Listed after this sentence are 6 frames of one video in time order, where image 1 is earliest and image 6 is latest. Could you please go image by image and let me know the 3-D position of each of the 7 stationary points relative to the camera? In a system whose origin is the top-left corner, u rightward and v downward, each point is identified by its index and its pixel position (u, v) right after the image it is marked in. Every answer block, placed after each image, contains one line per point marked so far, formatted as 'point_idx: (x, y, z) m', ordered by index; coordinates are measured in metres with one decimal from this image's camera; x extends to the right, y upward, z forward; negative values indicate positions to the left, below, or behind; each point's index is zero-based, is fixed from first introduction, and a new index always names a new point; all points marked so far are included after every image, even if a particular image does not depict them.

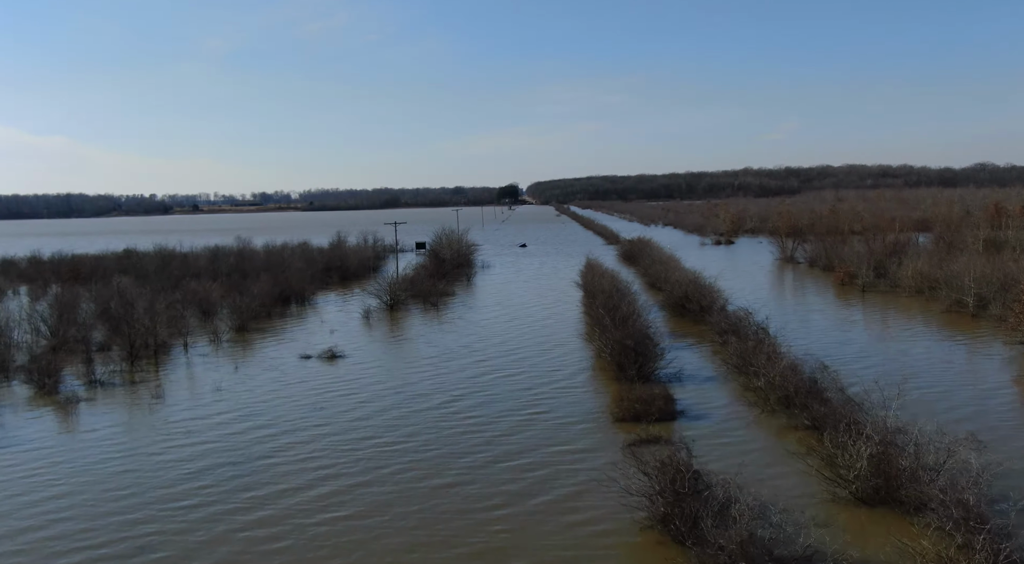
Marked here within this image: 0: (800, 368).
0: (+4.7, -1.4, +14.5) m
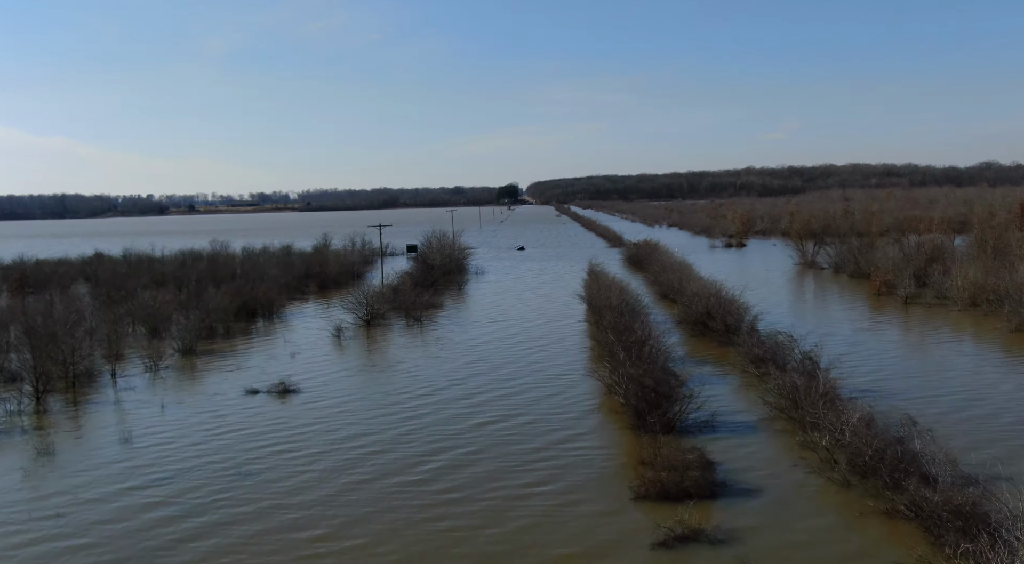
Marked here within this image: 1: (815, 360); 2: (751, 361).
0: (+4.5, -1.7, +11.0) m
1: (+5.1, -1.3, +14.8) m
2: (+4.5, -1.5, +16.6) m
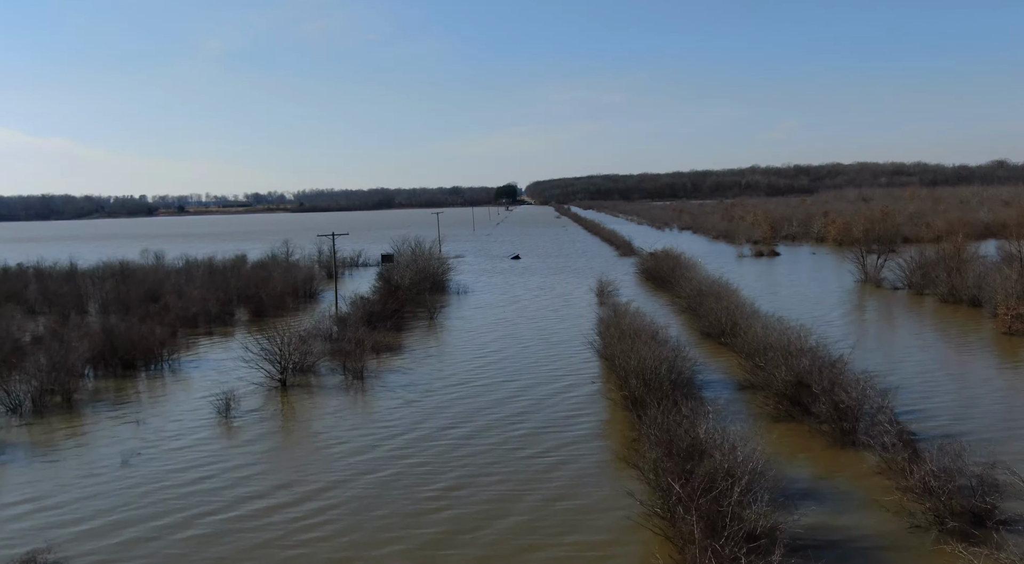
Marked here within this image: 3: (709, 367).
0: (+4.2, -2.5, +3.1) m
1: (+4.7, -2.1, +7.0) m
2: (+4.2, -2.2, +8.8) m
3: (+3.8, -1.6, +16.9) m
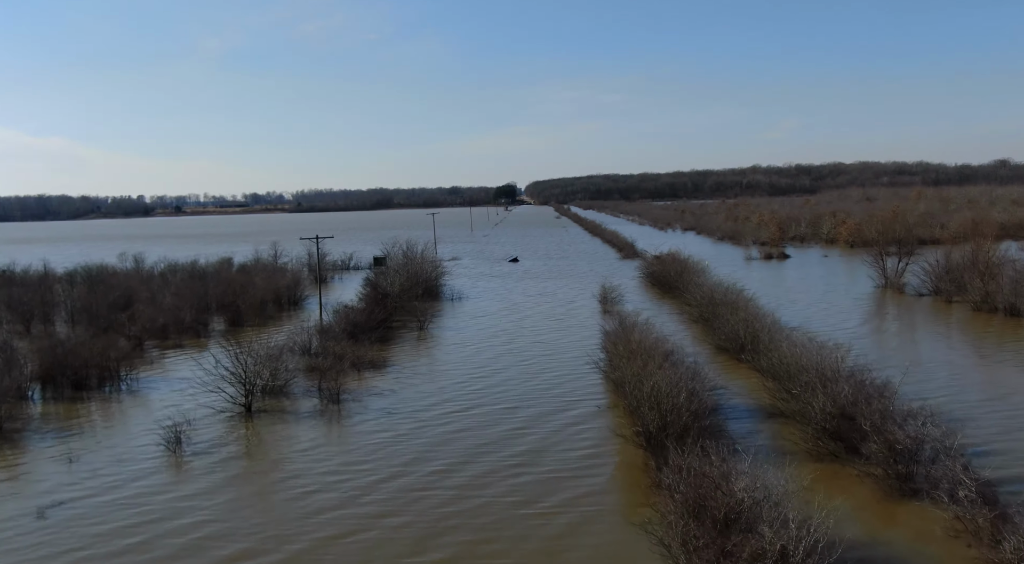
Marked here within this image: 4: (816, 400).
0: (+4.1, -2.7, +1.2) m
1: (+4.7, -2.3, +5.0) m
2: (+4.1, -2.4, +6.8) m
3: (+3.7, -1.8, +15.0) m
4: (+4.0, -1.5, +11.6) m
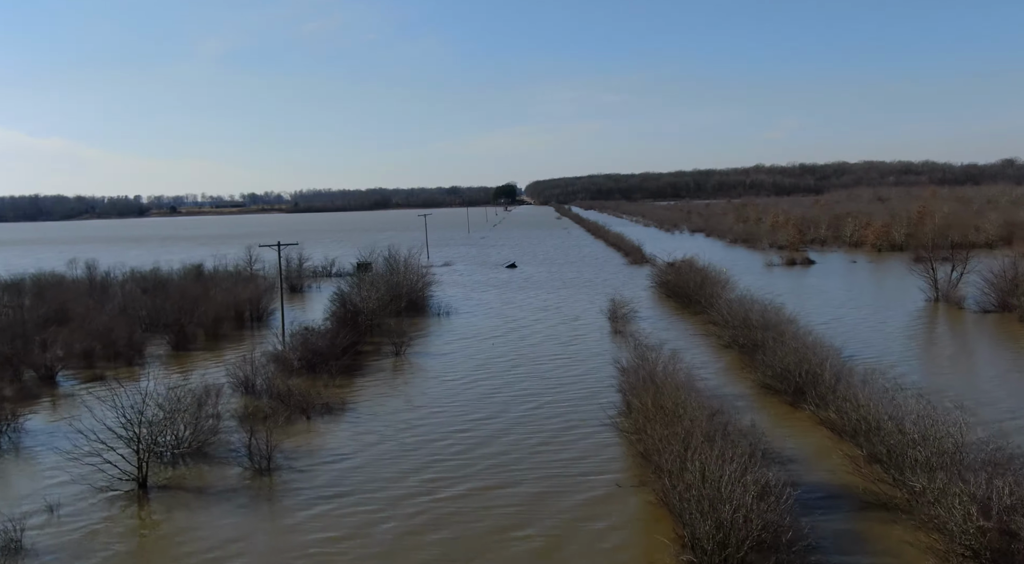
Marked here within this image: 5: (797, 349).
0: (+4.0, -3.1, -2.8) m
1: (+4.5, -2.7, +1.1) m
2: (+3.9, -2.8, +2.9) m
3: (+3.6, -2.2, +11.0) m
4: (+3.9, -1.9, +7.7) m
5: (+4.7, -1.1, +14.8) m
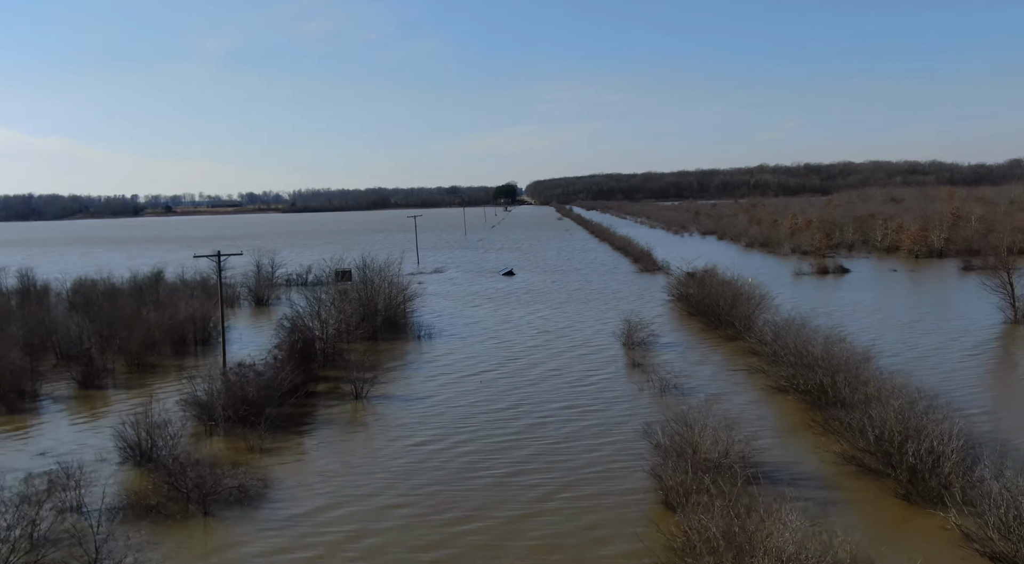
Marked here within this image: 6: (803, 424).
0: (+3.8, -3.5, -7.2) m
1: (+4.4, -3.1, -3.3) m
2: (+3.8, -3.2, -1.5) m
3: (+3.4, -2.6, +6.6) m
4: (+3.7, -2.3, +3.3) m
5: (+4.6, -1.6, +10.4) m
6: (+4.2, -2.0, +12.7) m
